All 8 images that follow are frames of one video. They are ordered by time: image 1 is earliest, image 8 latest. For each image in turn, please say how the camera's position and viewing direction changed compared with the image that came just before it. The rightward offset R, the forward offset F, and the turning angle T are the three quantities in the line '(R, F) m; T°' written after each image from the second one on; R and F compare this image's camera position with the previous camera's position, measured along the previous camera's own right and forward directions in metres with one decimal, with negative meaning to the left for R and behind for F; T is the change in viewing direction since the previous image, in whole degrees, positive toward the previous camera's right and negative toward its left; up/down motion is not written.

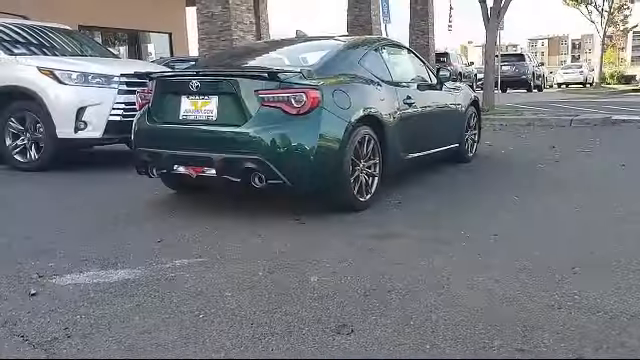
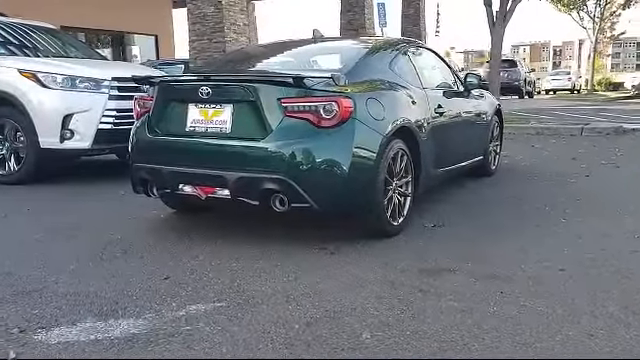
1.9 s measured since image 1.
(-0.4, +0.7) m; +2°
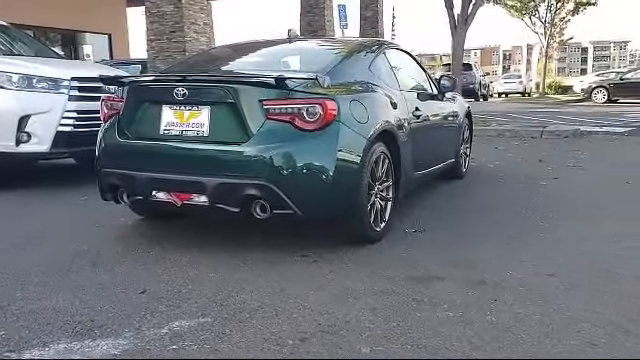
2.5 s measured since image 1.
(-0.2, +0.2) m; +4°
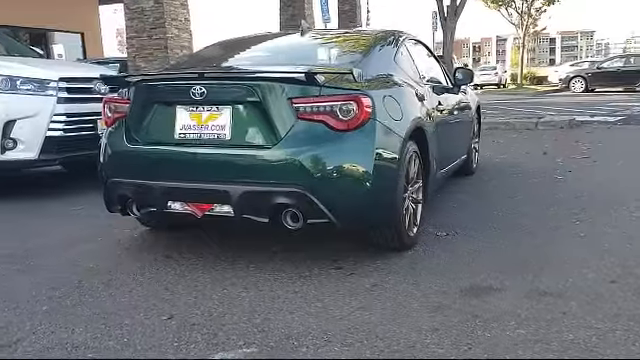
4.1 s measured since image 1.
(-0.4, +0.4) m; +2°
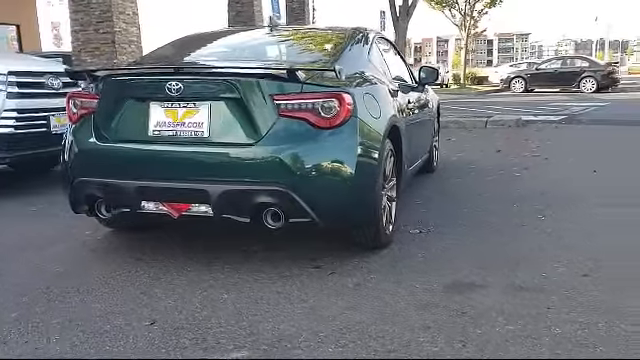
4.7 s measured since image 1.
(-0.2, +0.1) m; +5°
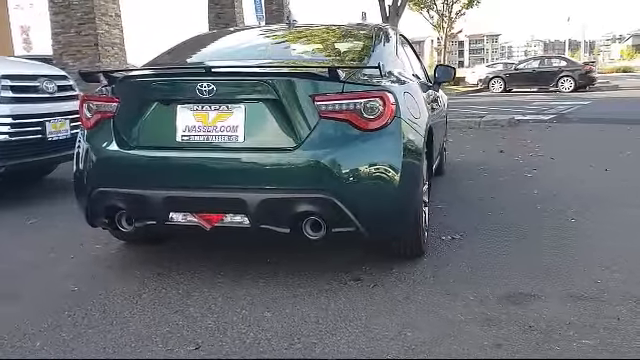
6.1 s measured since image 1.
(-0.4, +0.3) m; +2°
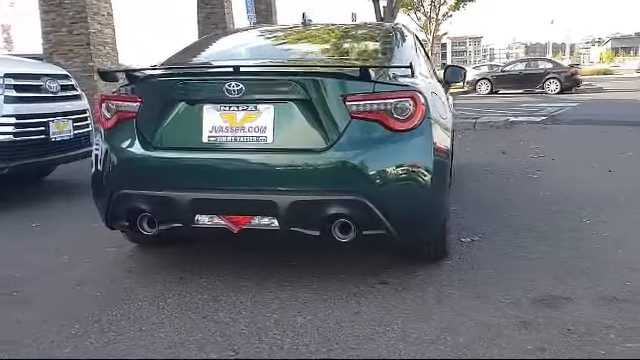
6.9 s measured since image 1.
(-0.3, +0.1) m; +2°
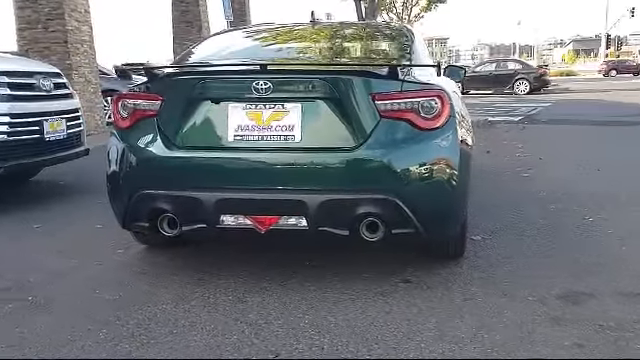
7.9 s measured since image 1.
(-0.3, 0.0) m; +3°
